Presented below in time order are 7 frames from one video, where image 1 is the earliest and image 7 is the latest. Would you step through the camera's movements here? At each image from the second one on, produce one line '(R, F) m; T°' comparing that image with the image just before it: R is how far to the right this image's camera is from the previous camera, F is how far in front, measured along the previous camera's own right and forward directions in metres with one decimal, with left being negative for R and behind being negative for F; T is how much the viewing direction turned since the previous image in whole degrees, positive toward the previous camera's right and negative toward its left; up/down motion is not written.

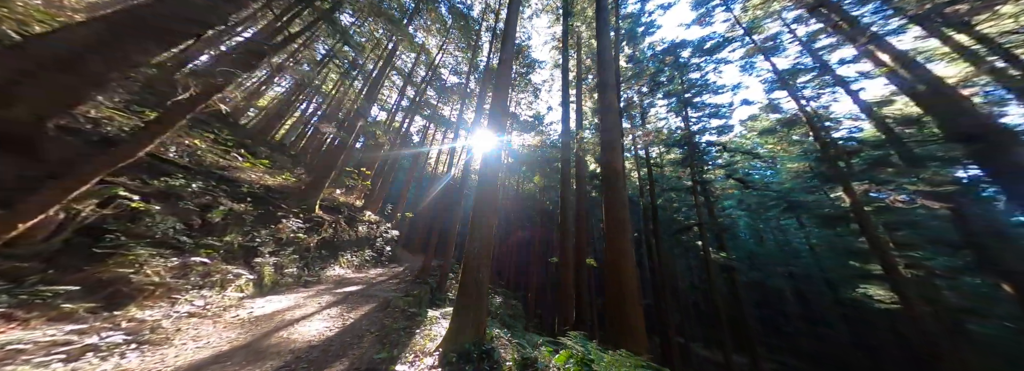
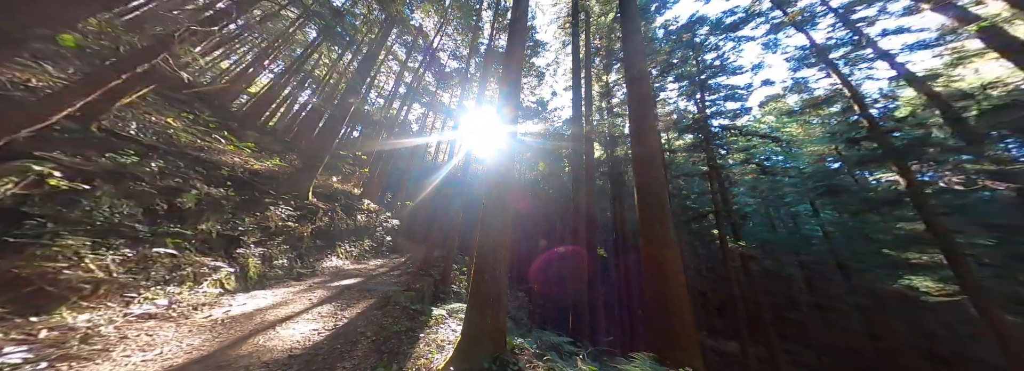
(-0.3, +0.7) m; 0°
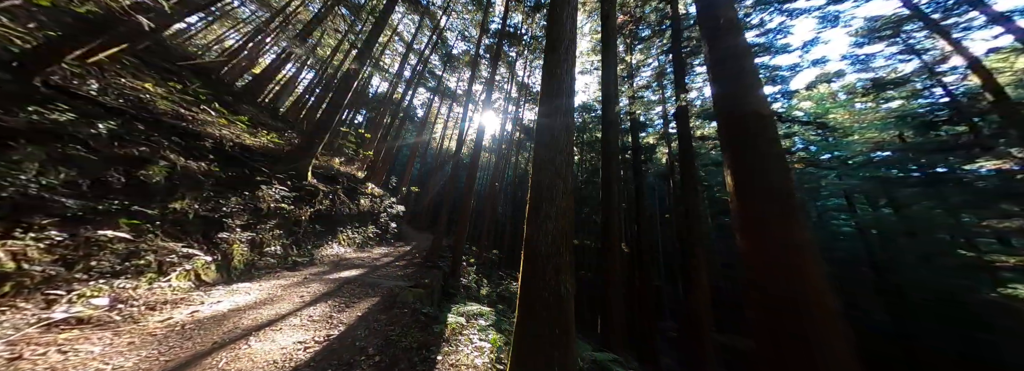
(-0.6, +1.0) m; -1°
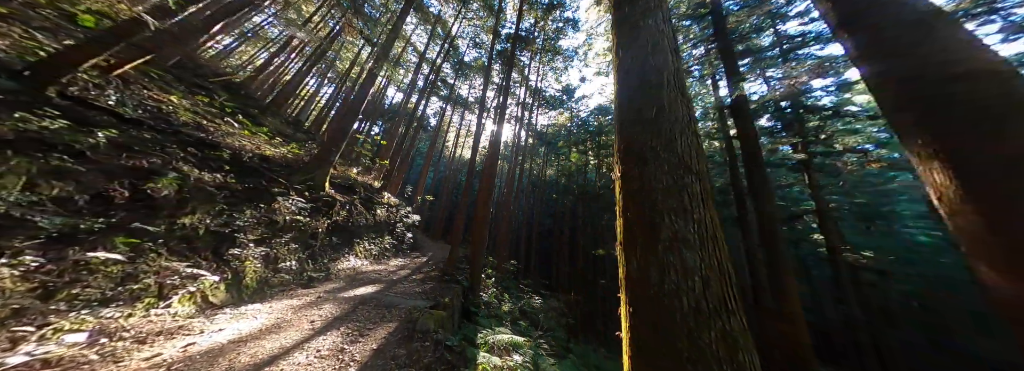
(-0.4, +0.6) m; -3°
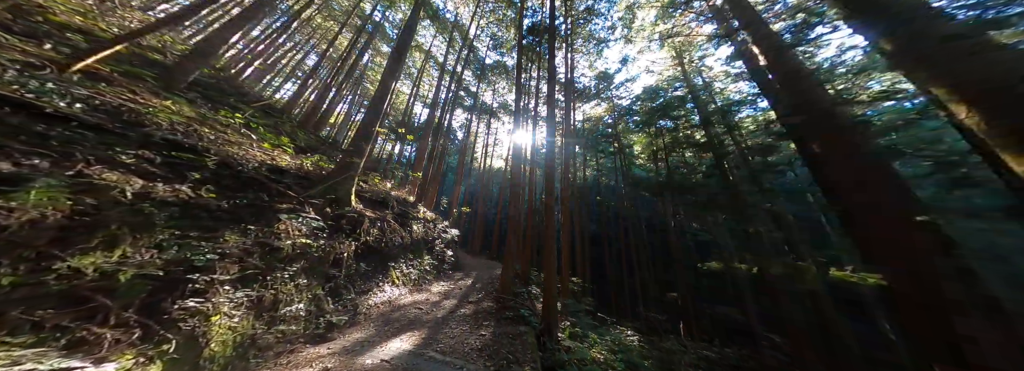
(-1.2, +2.3) m; -8°
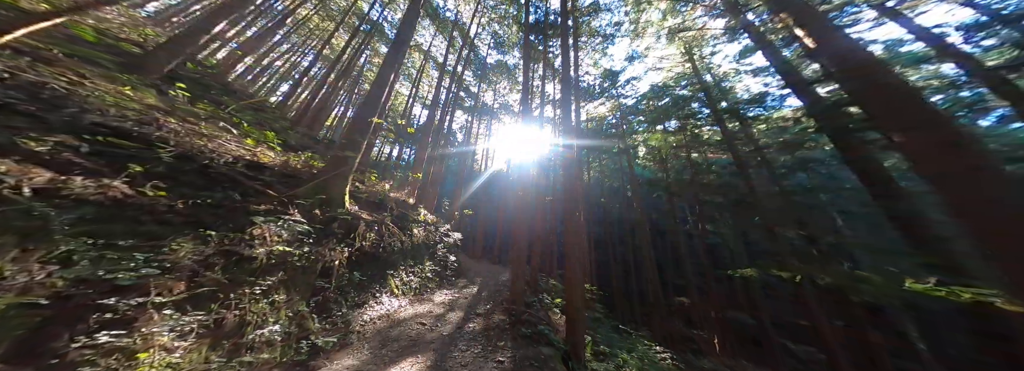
(-0.4, +0.7) m; 0°
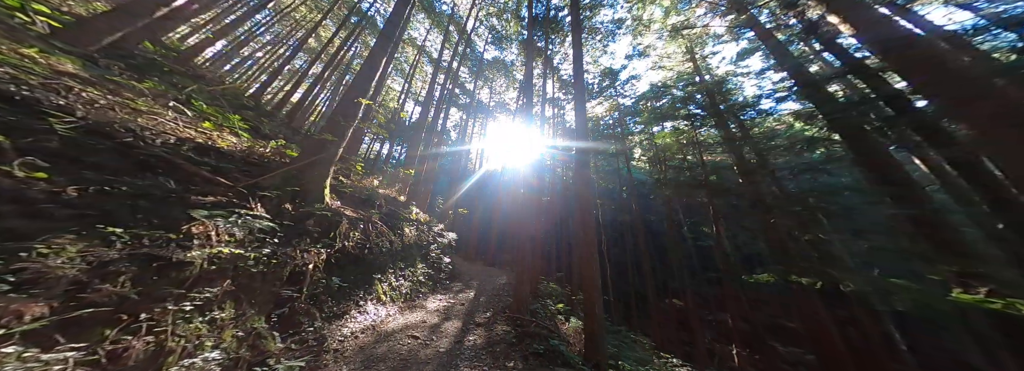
(-0.3, +0.7) m; +2°
